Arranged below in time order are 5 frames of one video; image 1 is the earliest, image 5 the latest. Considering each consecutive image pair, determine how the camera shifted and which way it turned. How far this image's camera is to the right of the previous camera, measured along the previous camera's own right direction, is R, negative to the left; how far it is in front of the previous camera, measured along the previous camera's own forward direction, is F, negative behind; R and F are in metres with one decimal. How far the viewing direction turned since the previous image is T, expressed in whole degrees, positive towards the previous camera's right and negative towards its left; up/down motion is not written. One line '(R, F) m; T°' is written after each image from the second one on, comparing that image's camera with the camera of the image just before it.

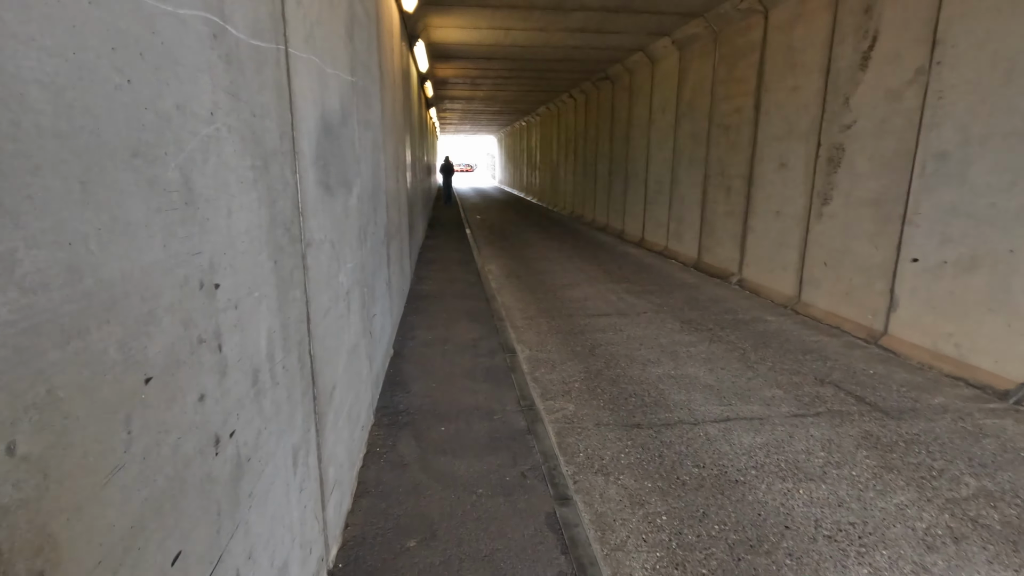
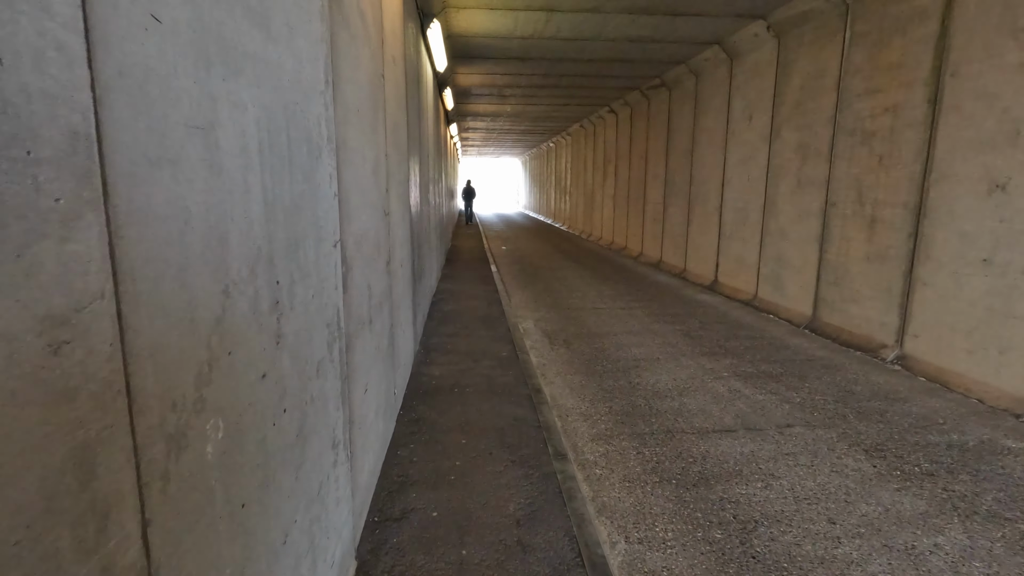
(-0.3, +2.6) m; -2°
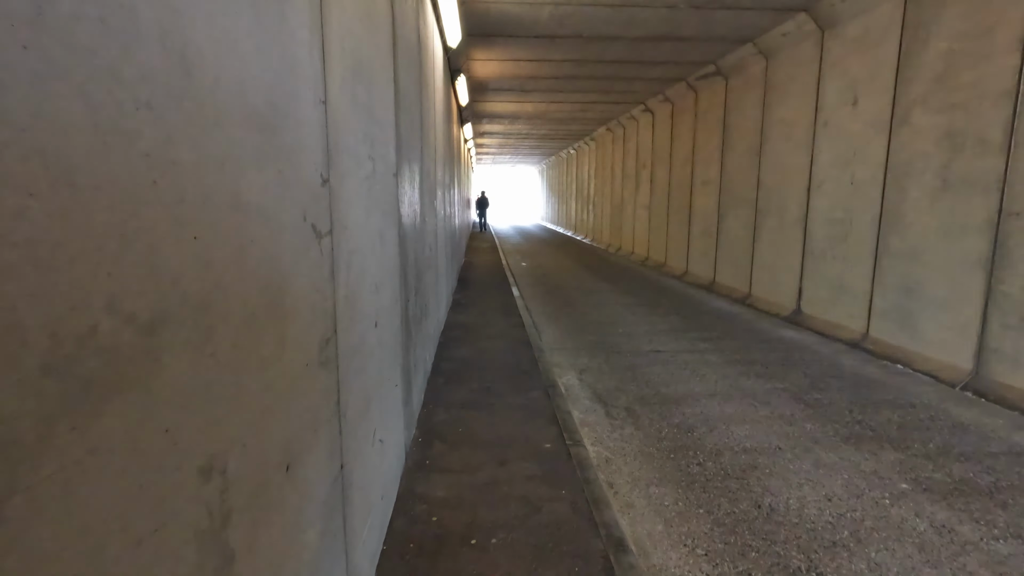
(-0.3, +2.0) m; -1°
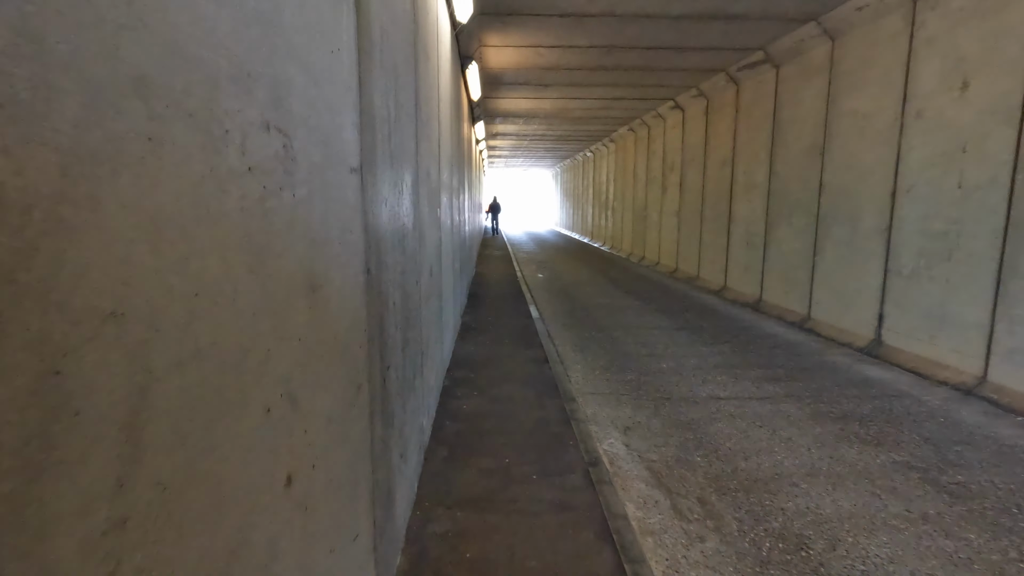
(-0.1, +1.3) m; -1°
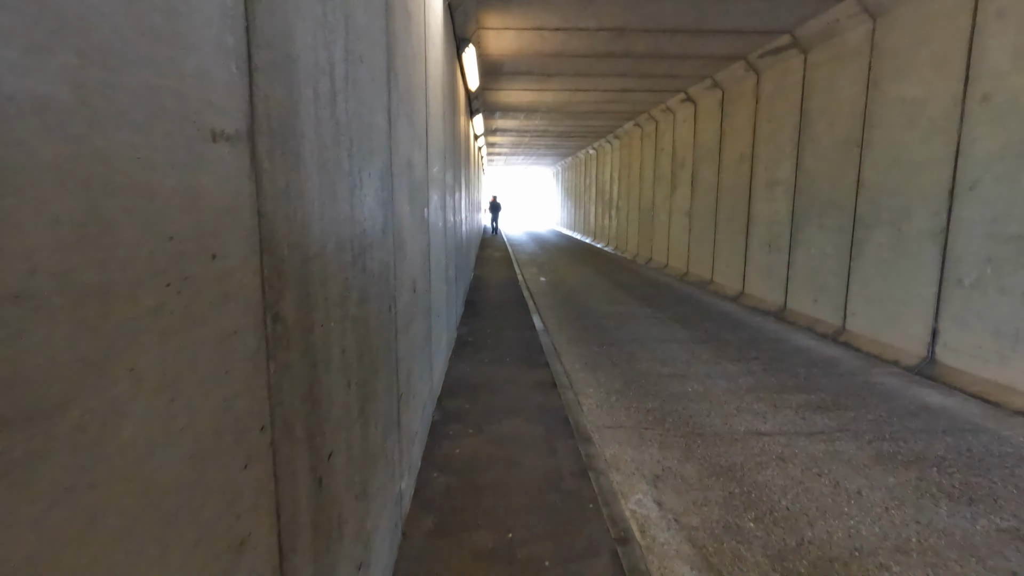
(0.0, +0.8) m; 0°
